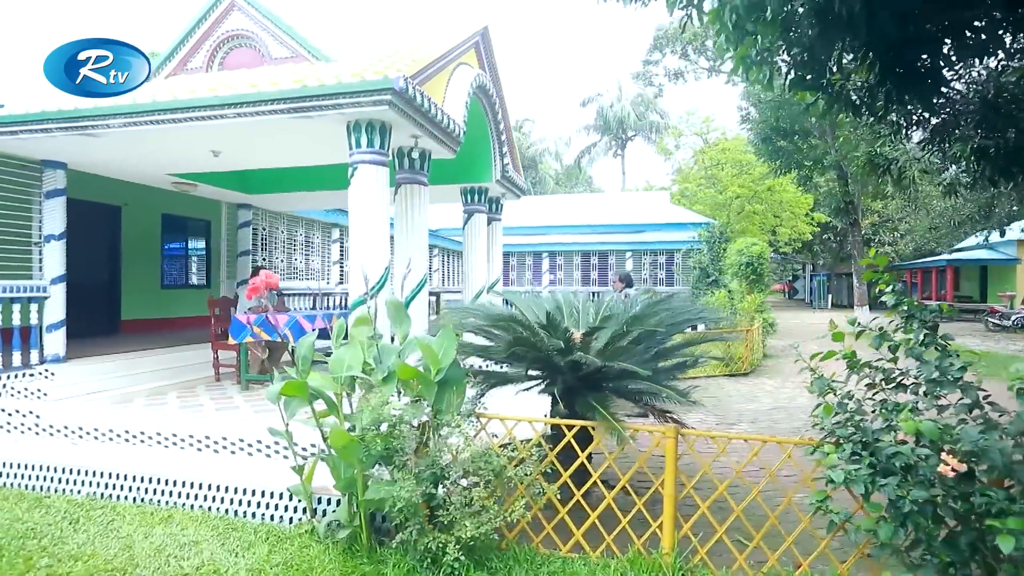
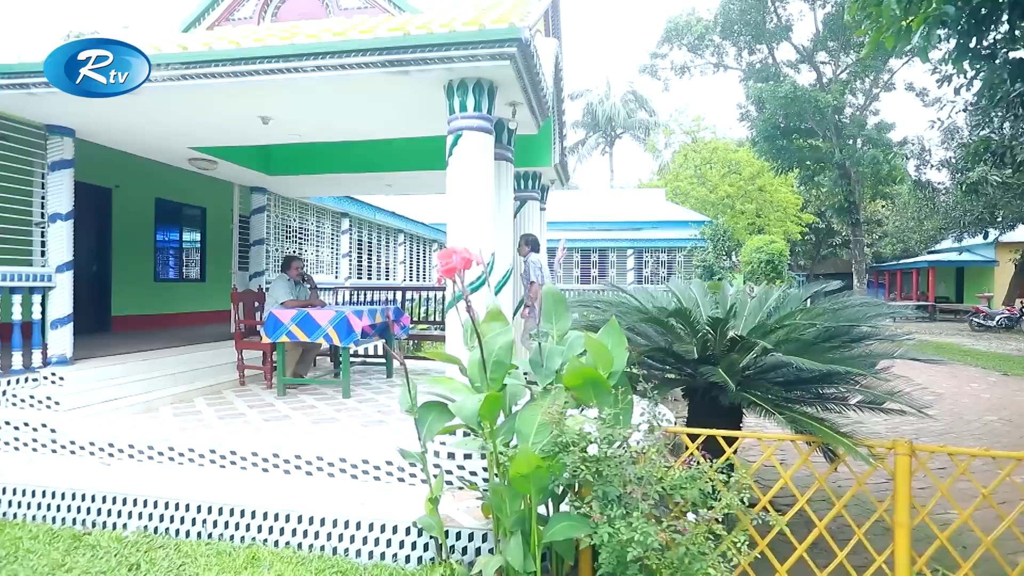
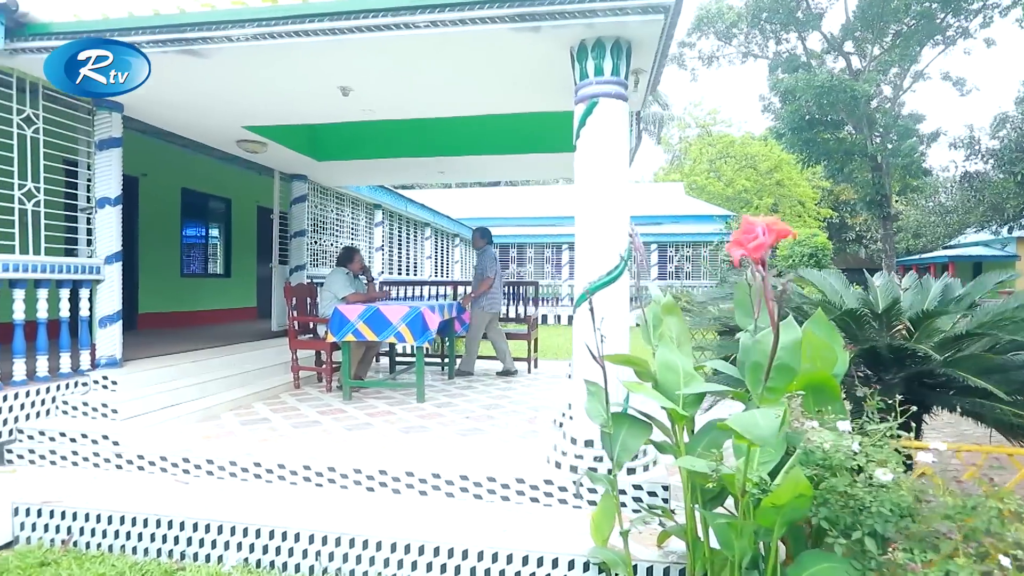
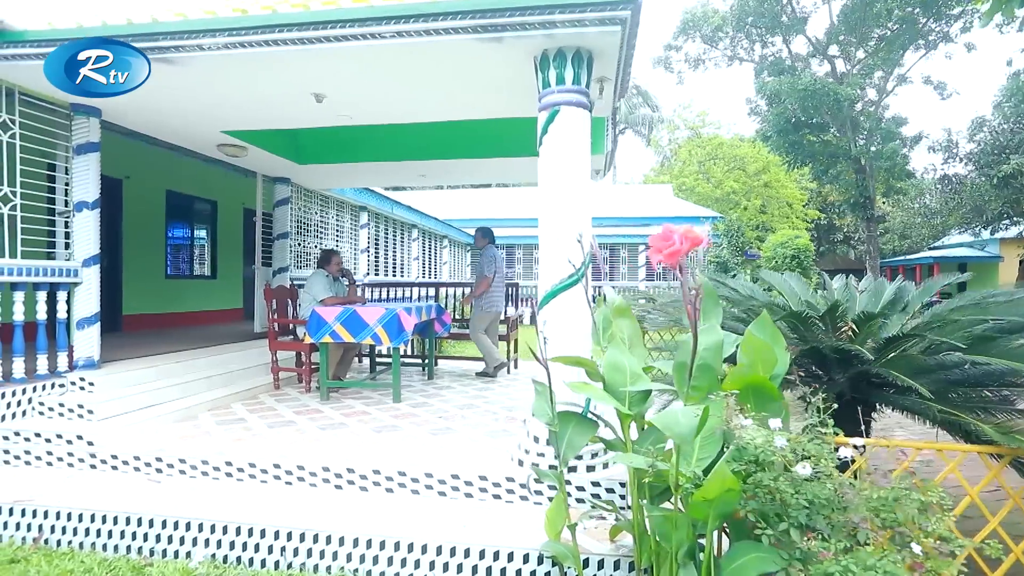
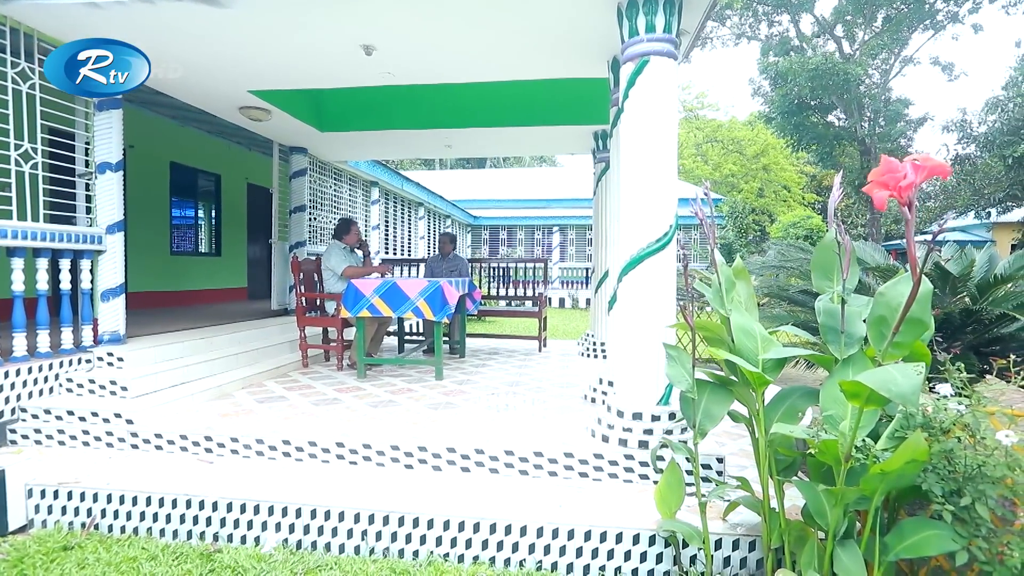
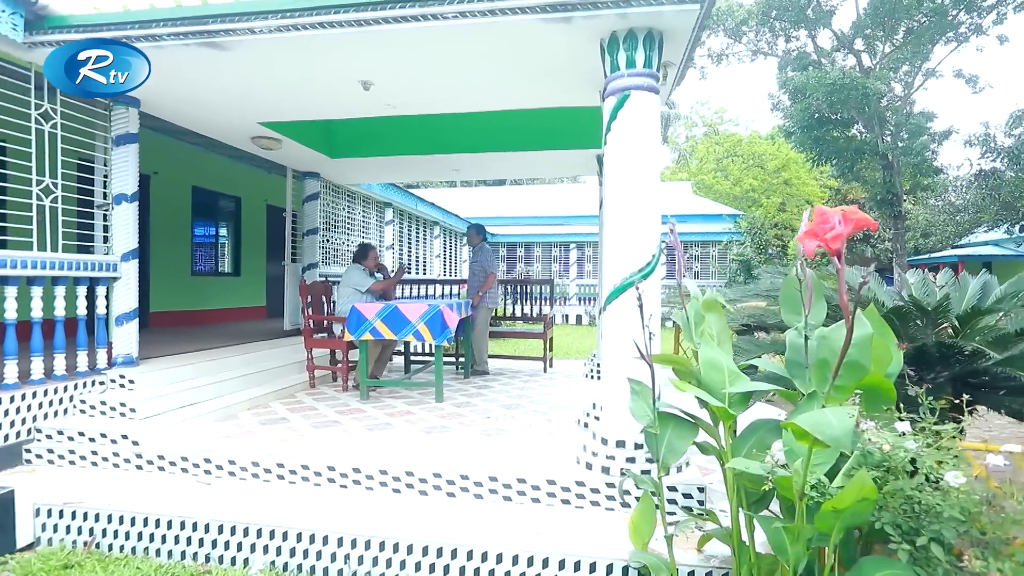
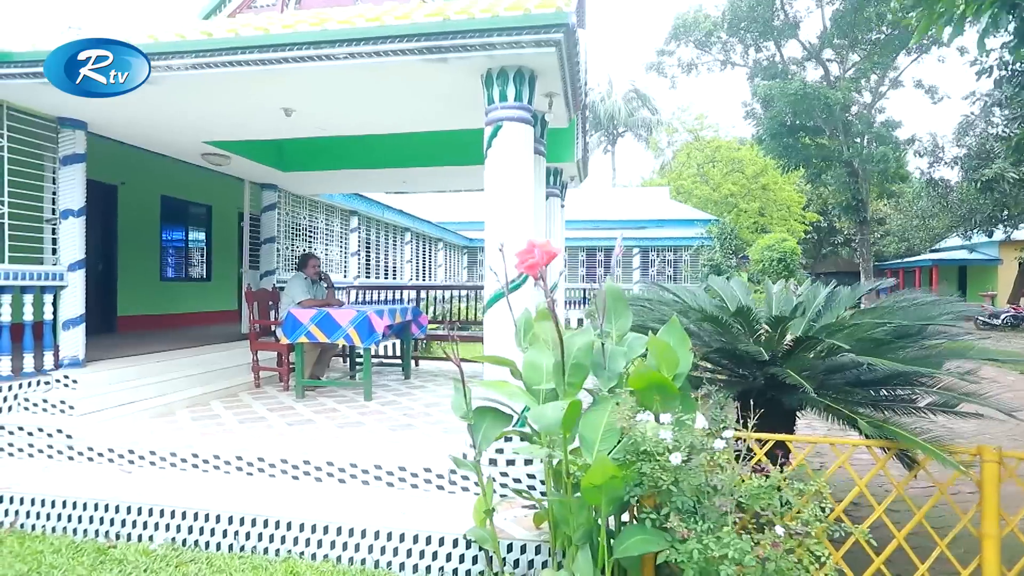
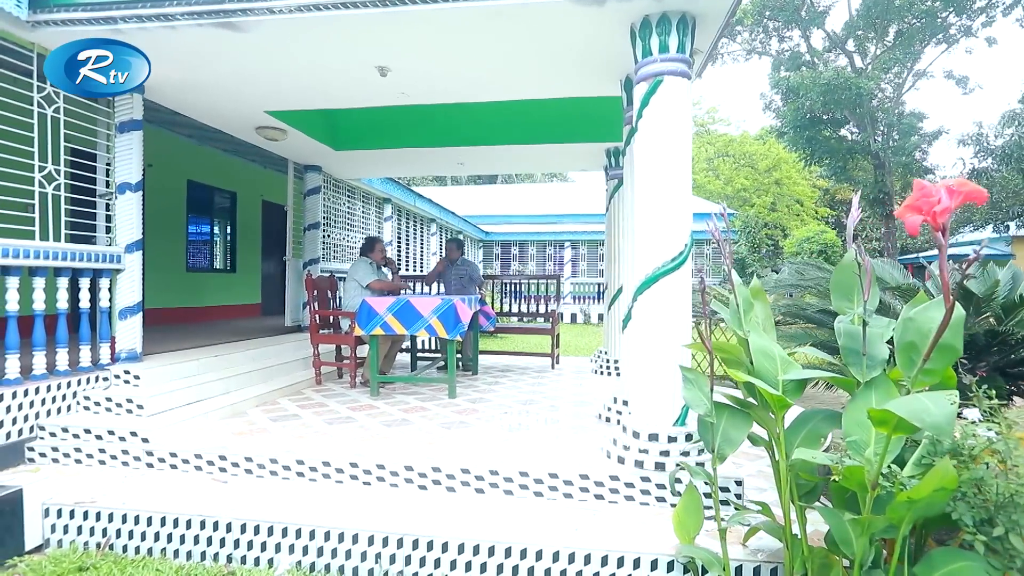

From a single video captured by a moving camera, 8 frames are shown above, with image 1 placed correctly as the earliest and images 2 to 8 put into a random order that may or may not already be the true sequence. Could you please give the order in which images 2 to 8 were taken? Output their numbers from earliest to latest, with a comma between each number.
2, 7, 4, 3, 6, 8, 5
